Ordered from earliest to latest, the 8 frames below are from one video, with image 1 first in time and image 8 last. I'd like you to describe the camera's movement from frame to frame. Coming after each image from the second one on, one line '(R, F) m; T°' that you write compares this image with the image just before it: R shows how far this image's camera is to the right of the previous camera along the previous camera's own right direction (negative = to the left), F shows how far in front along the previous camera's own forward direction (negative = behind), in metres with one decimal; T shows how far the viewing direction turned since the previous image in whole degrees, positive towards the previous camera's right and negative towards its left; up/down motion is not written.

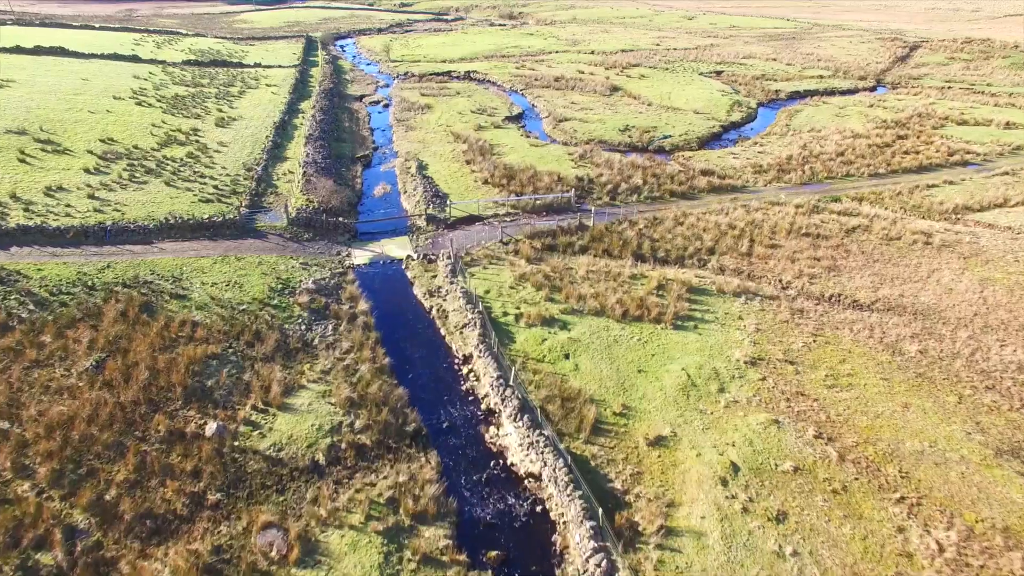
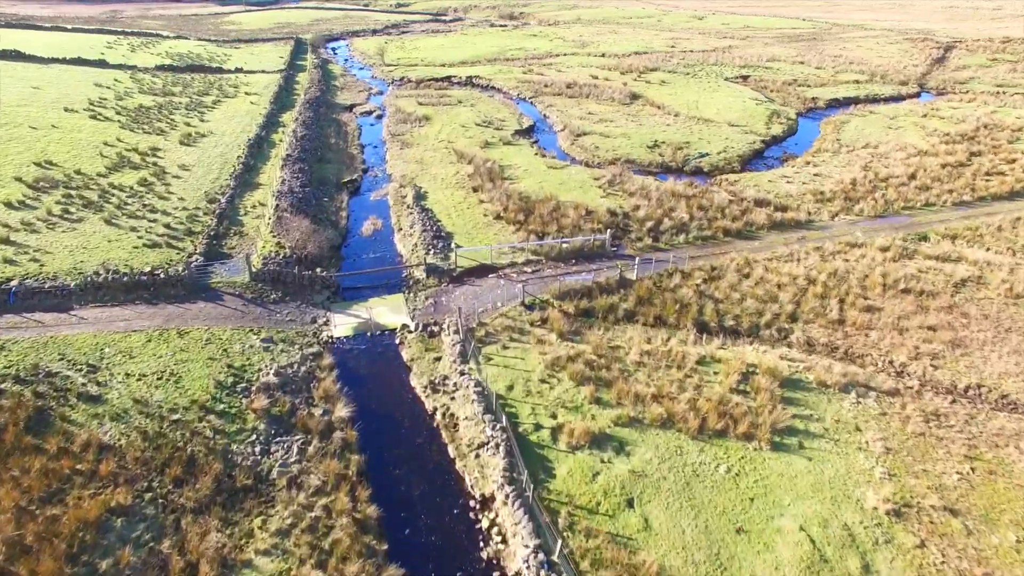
(-1.0, +6.9) m; 0°
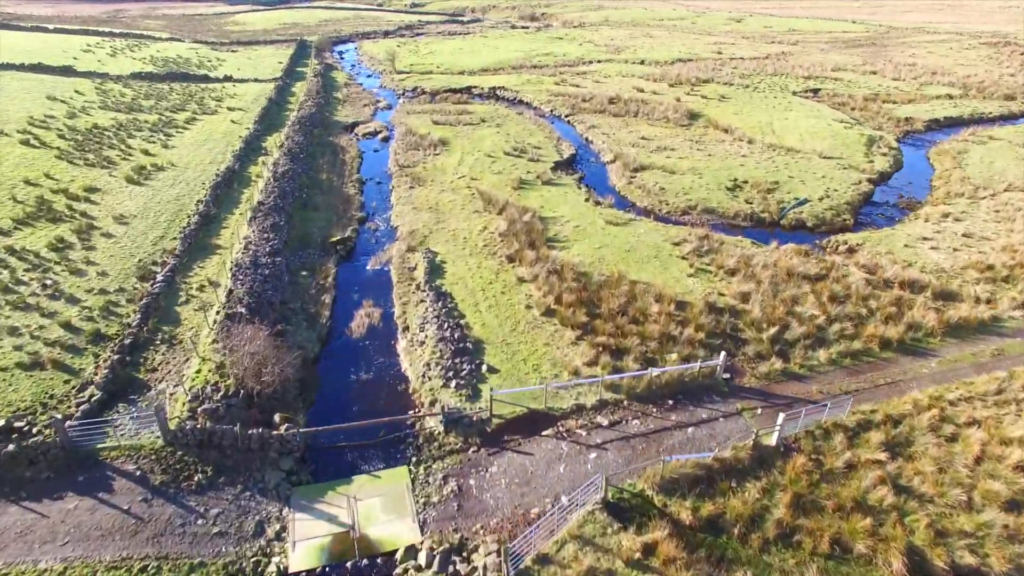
(-1.5, +9.9) m; -1°
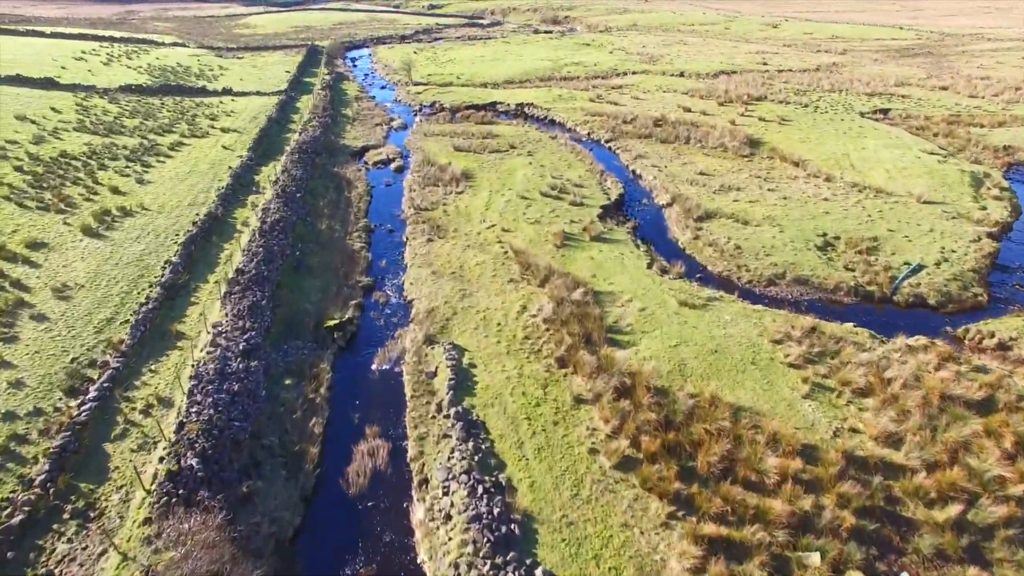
(-1.2, +6.4) m; -1°
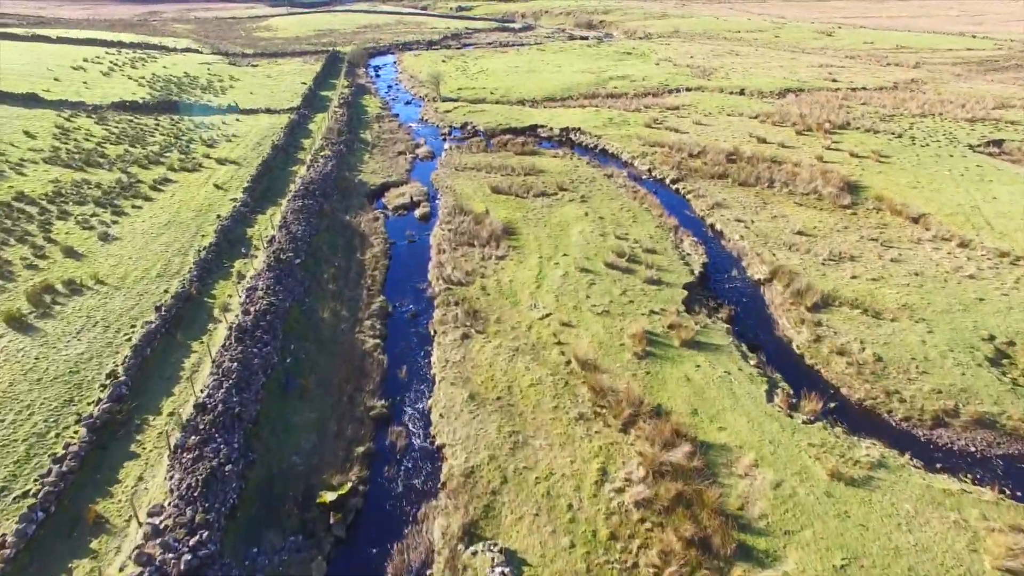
(-1.4, +7.1) m; -2°
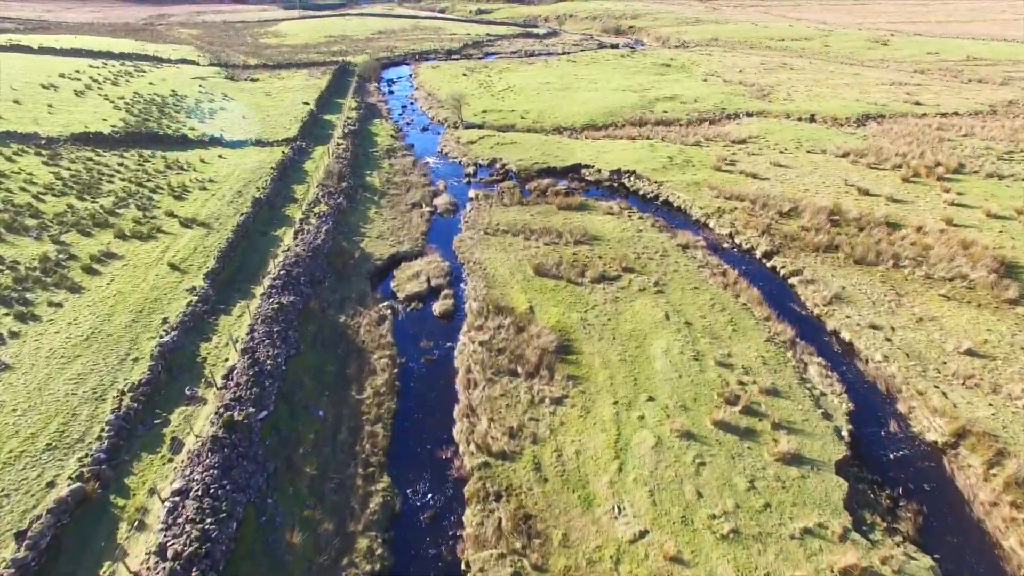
(-1.4, +8.3) m; -1°
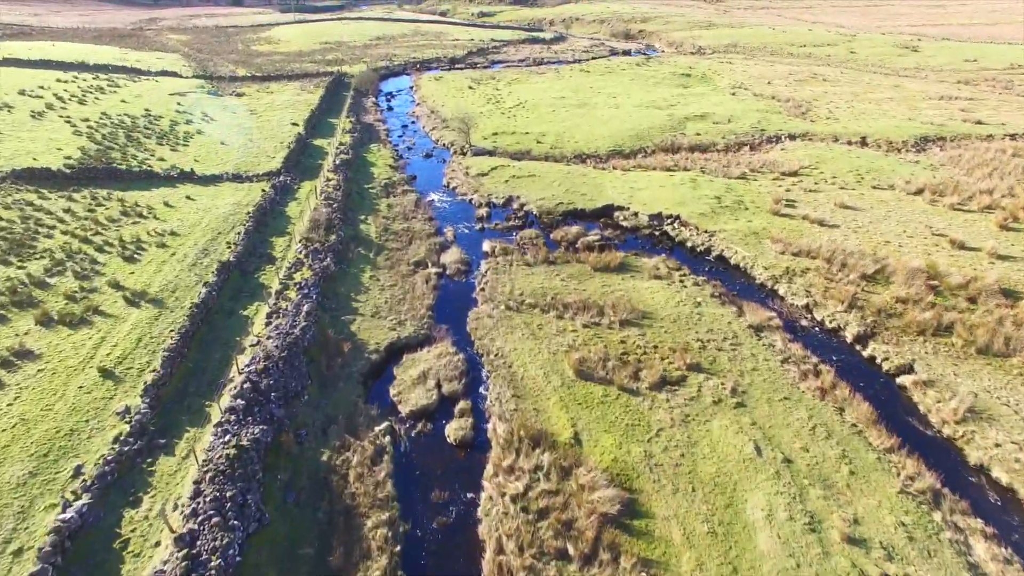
(-1.0, +5.9) m; 0°
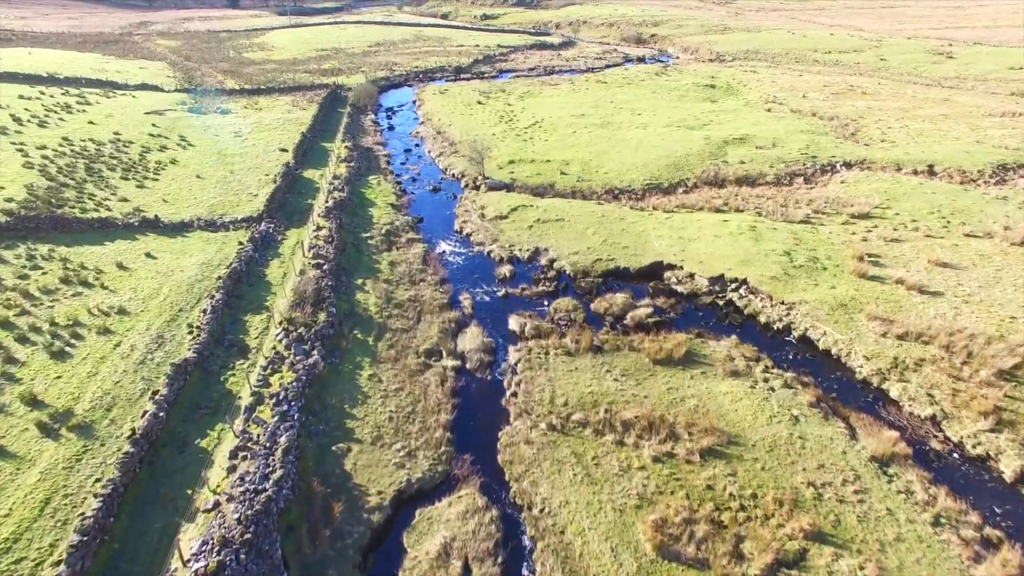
(-1.2, +5.8) m; 0°
